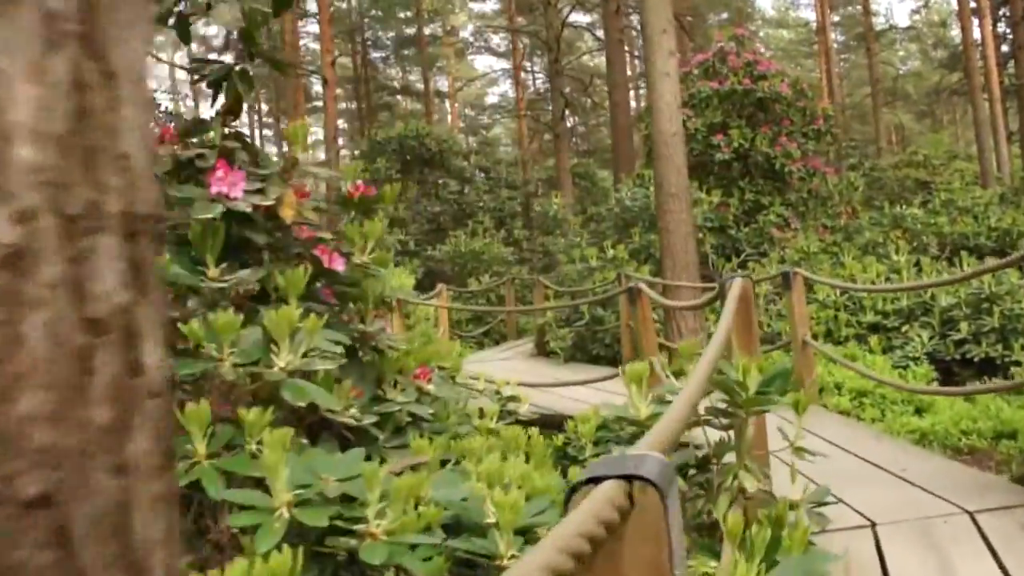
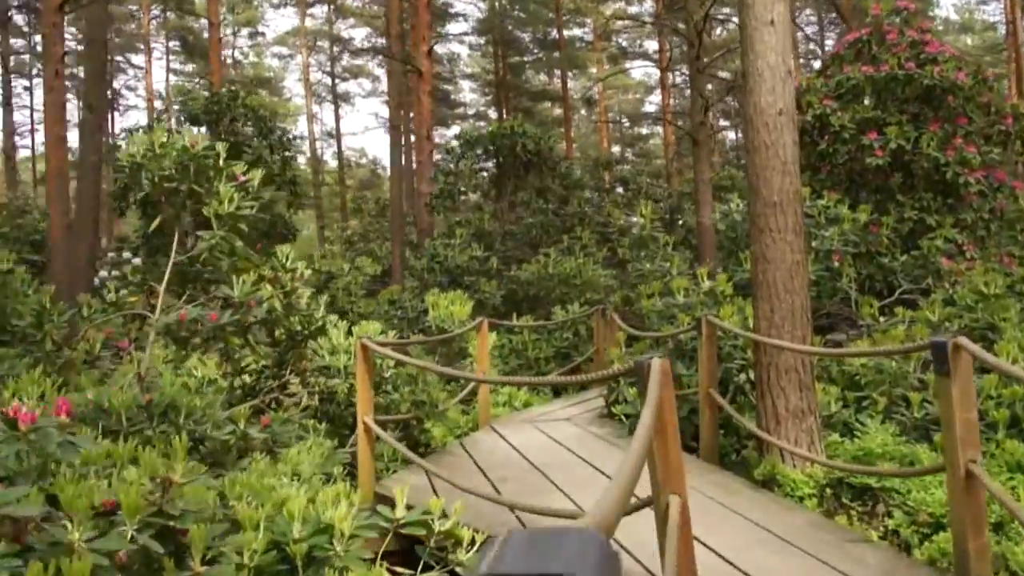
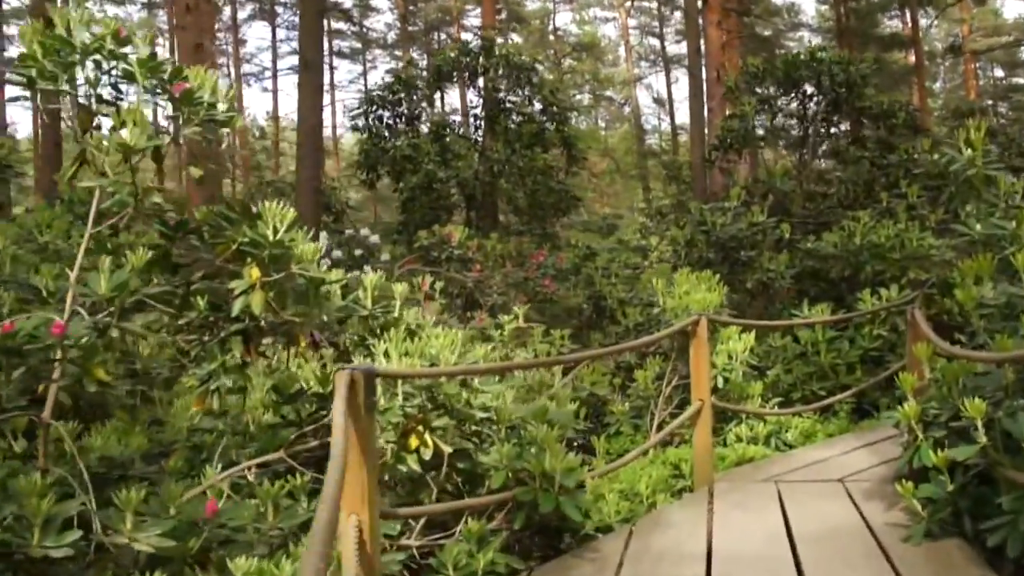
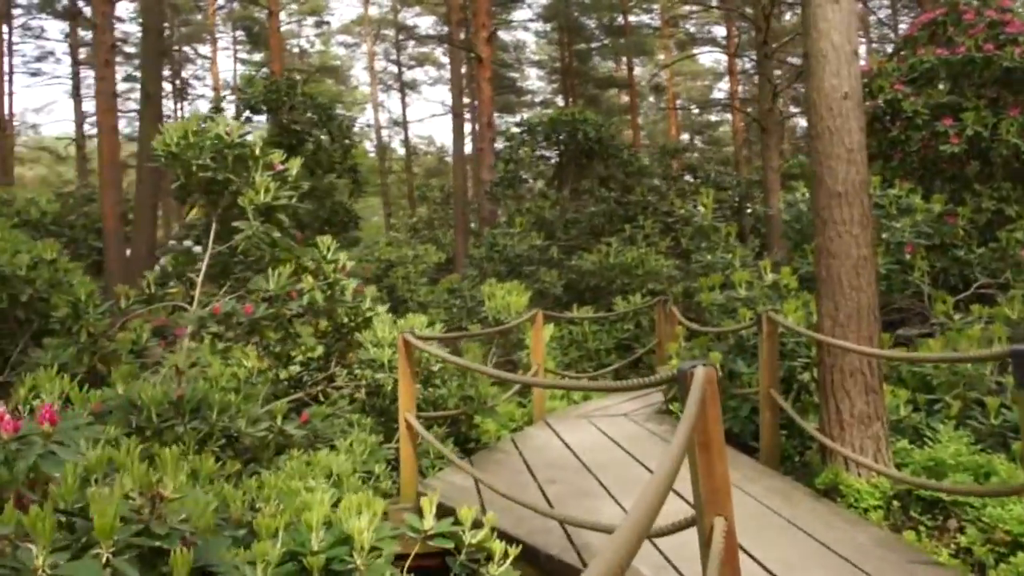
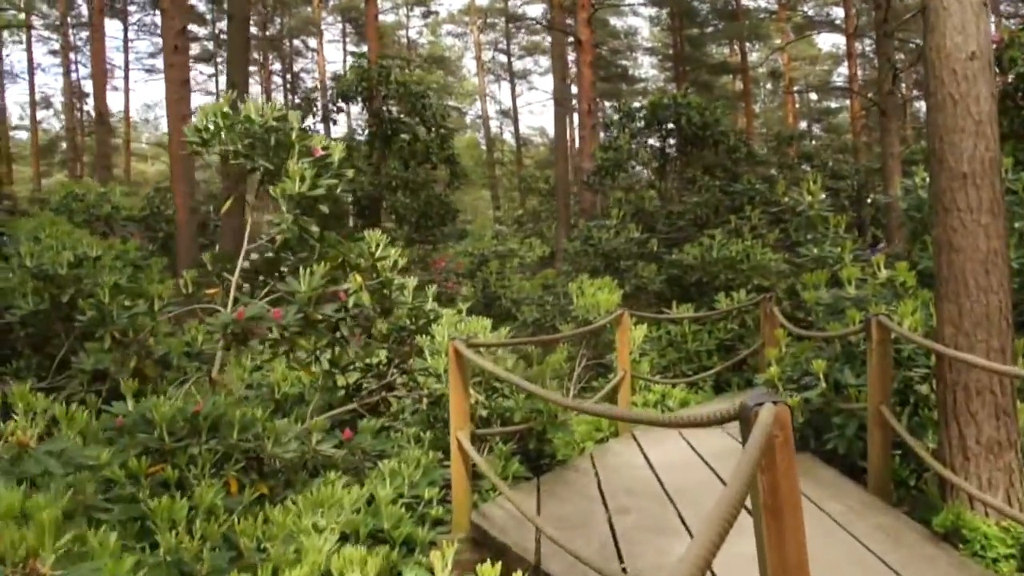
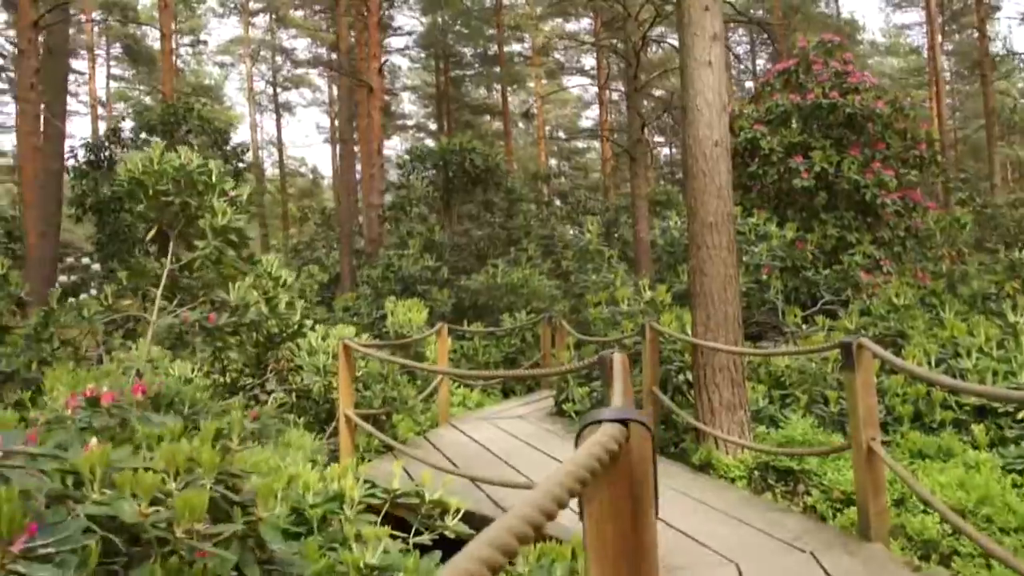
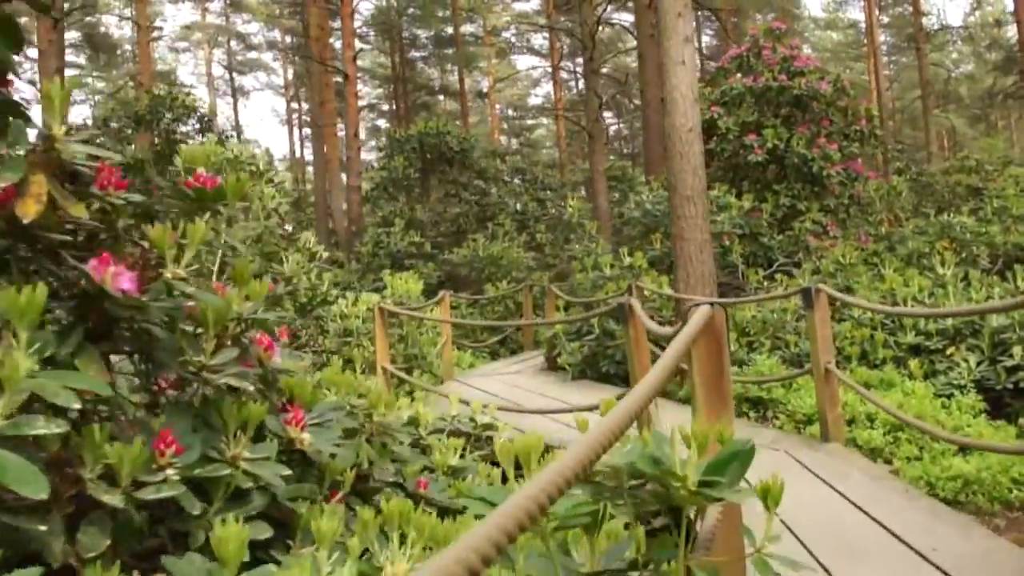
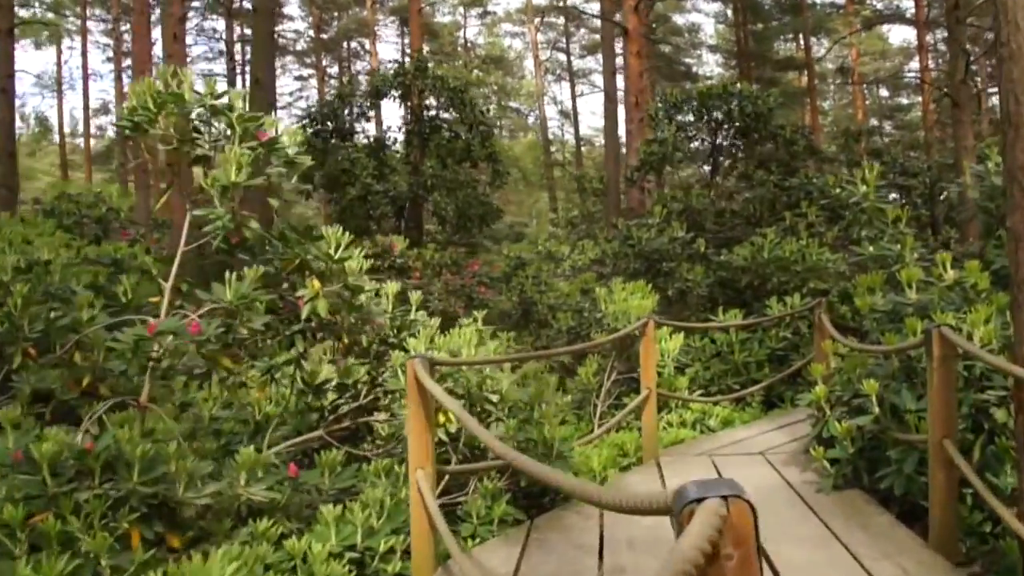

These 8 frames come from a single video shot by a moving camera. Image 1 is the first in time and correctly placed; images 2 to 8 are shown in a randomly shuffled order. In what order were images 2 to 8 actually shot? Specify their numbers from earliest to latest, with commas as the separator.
7, 6, 2, 4, 5, 8, 3
